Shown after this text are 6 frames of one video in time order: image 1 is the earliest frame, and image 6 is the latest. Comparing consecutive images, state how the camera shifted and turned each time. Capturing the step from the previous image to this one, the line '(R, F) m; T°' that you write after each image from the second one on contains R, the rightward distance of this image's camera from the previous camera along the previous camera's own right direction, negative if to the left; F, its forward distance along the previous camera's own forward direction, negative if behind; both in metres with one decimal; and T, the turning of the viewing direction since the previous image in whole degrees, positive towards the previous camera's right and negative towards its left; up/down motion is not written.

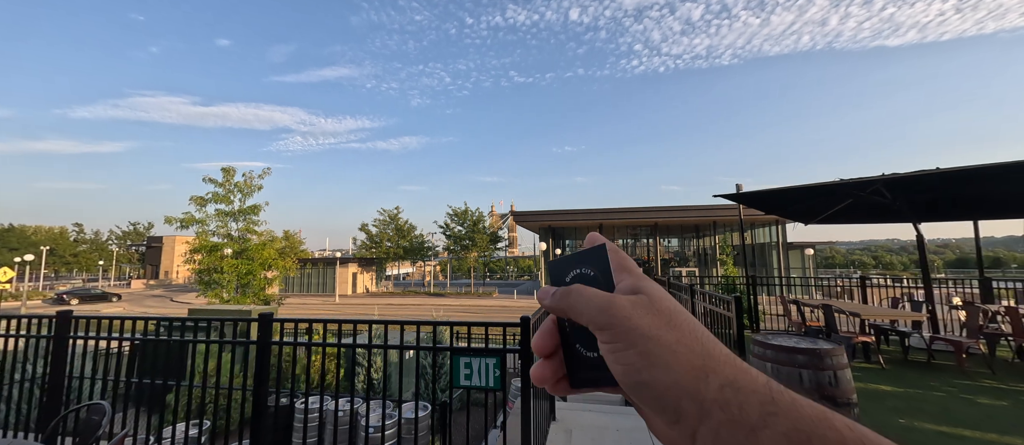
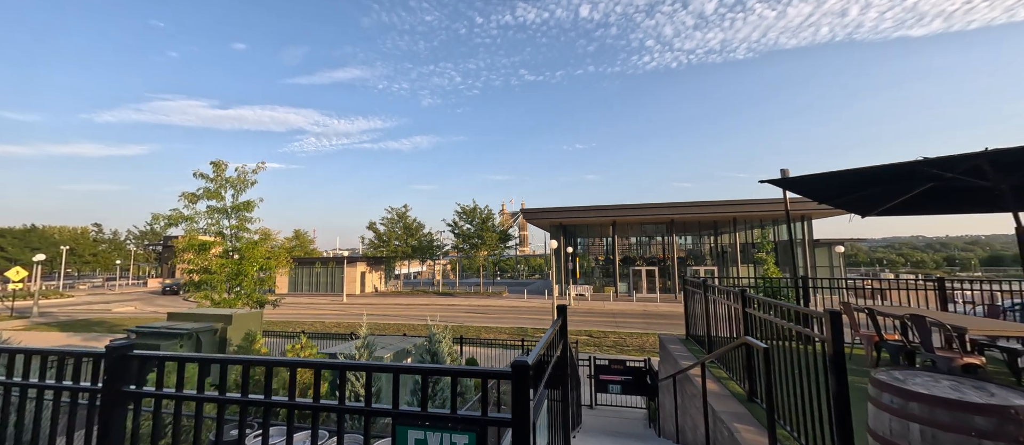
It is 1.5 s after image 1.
(+0.1, +0.8) m; -2°
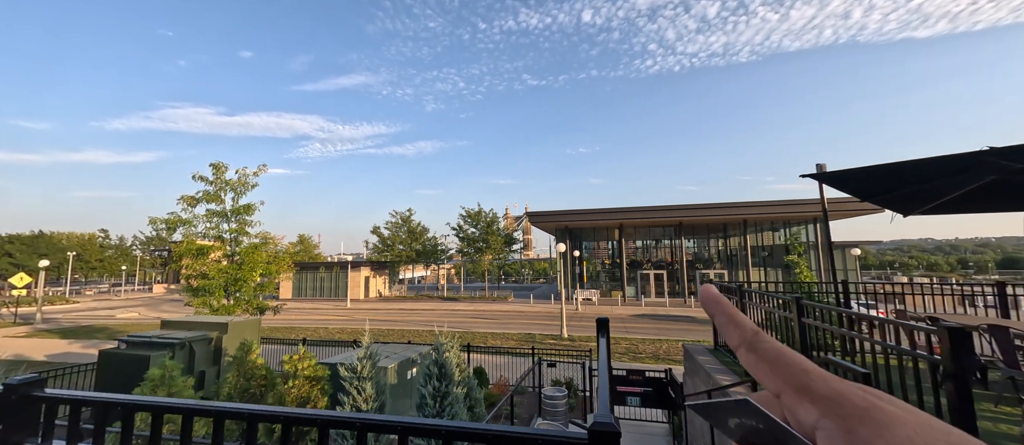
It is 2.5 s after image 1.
(-0.1, +0.4) m; -1°
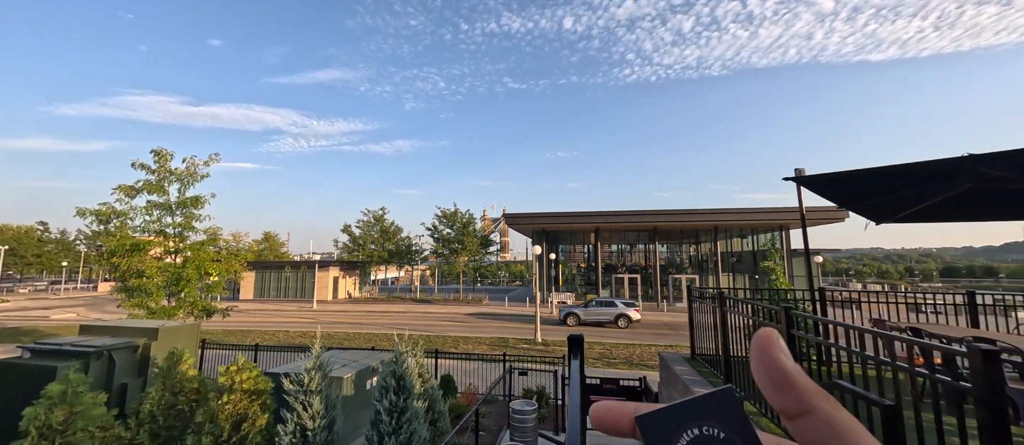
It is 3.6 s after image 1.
(+0.1, +0.5) m; +3°
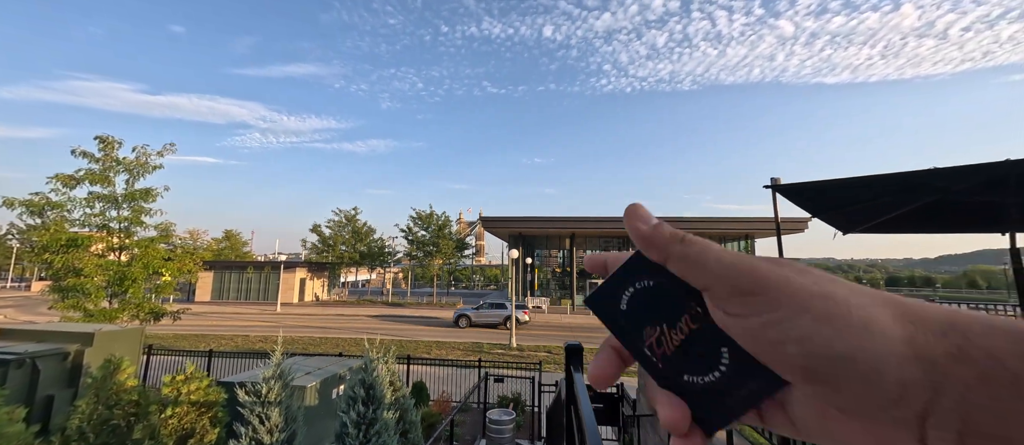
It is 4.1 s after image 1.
(-0.1, +0.3) m; +4°
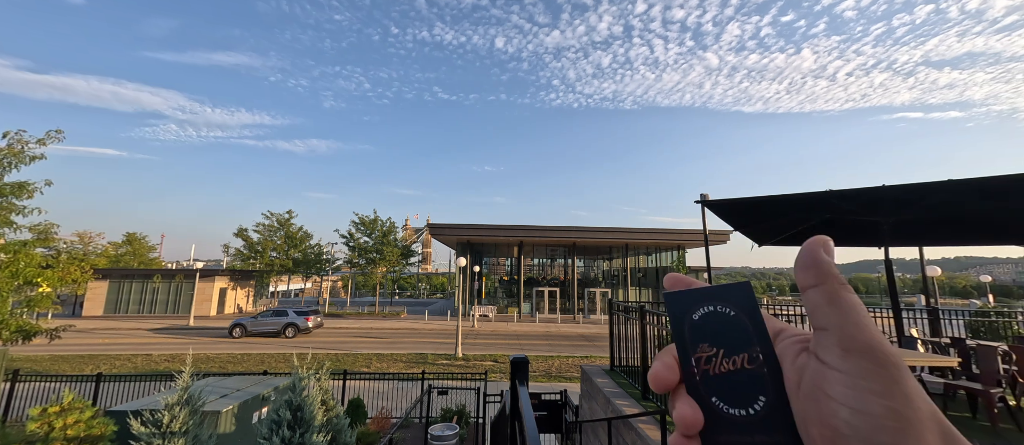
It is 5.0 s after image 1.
(0.0, +0.2) m; +8°
